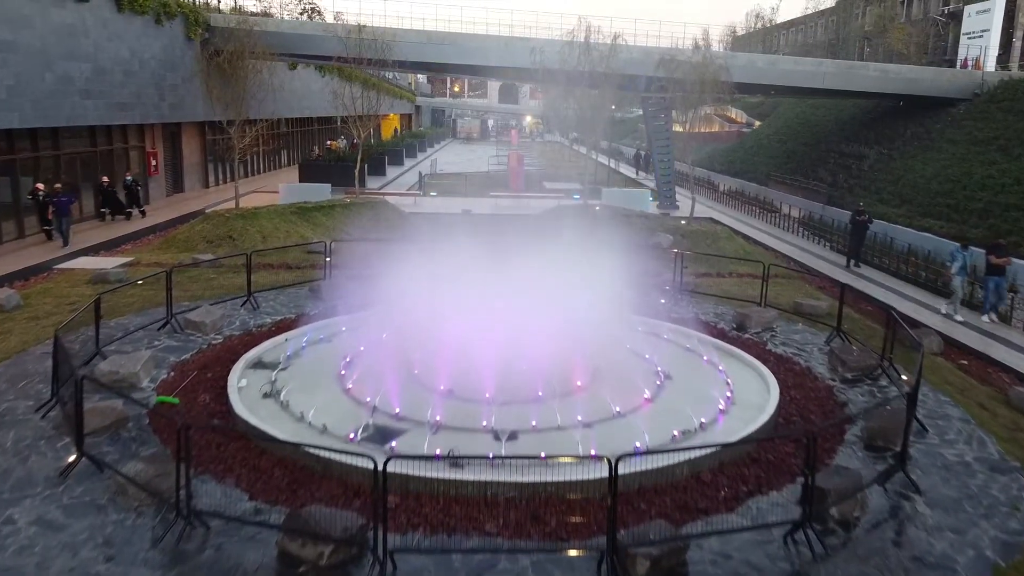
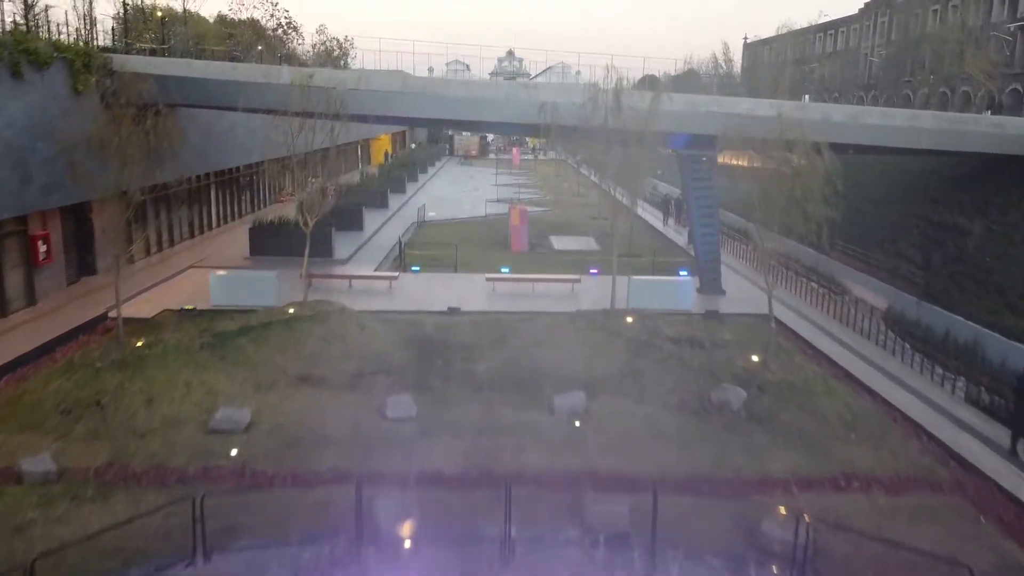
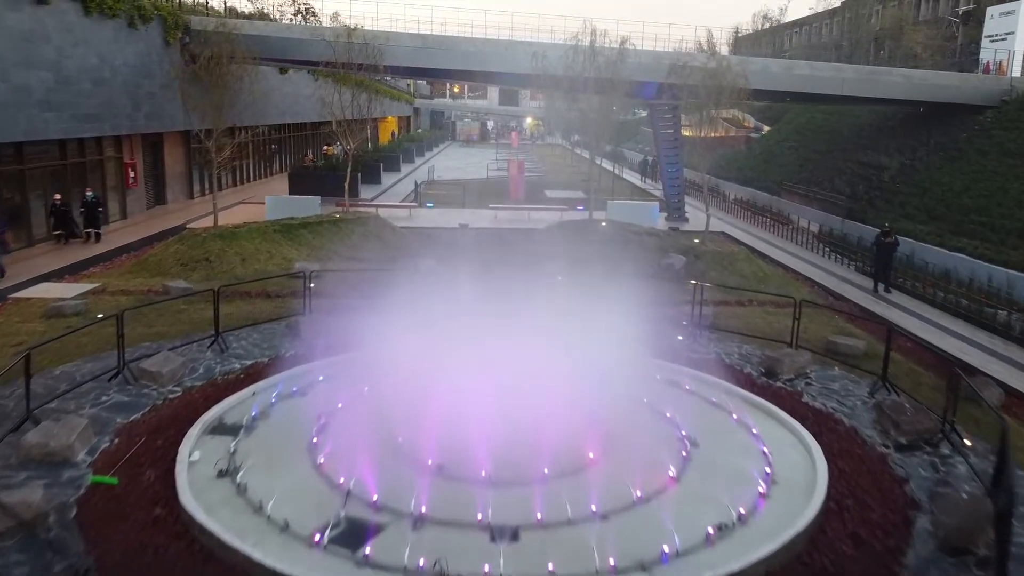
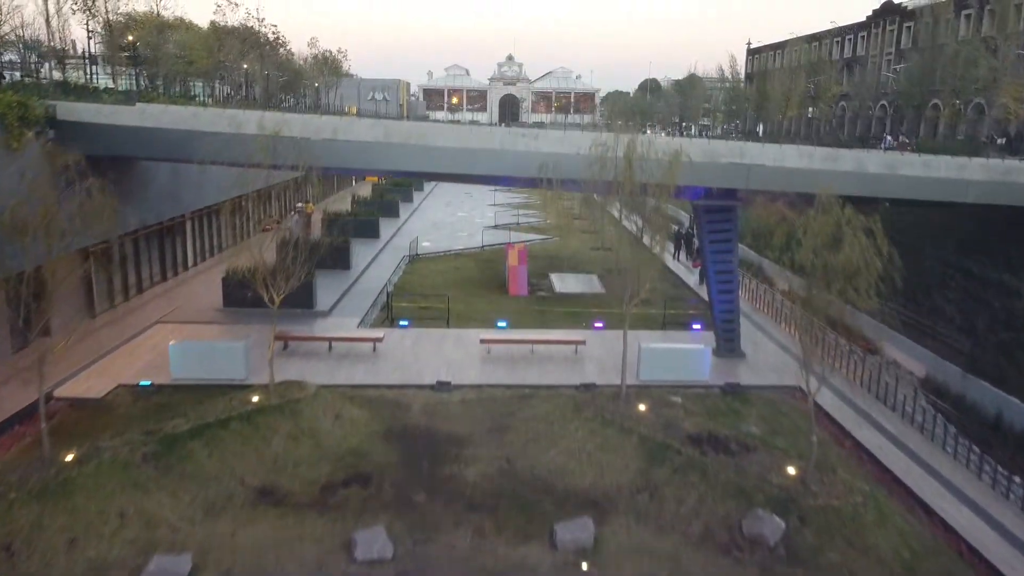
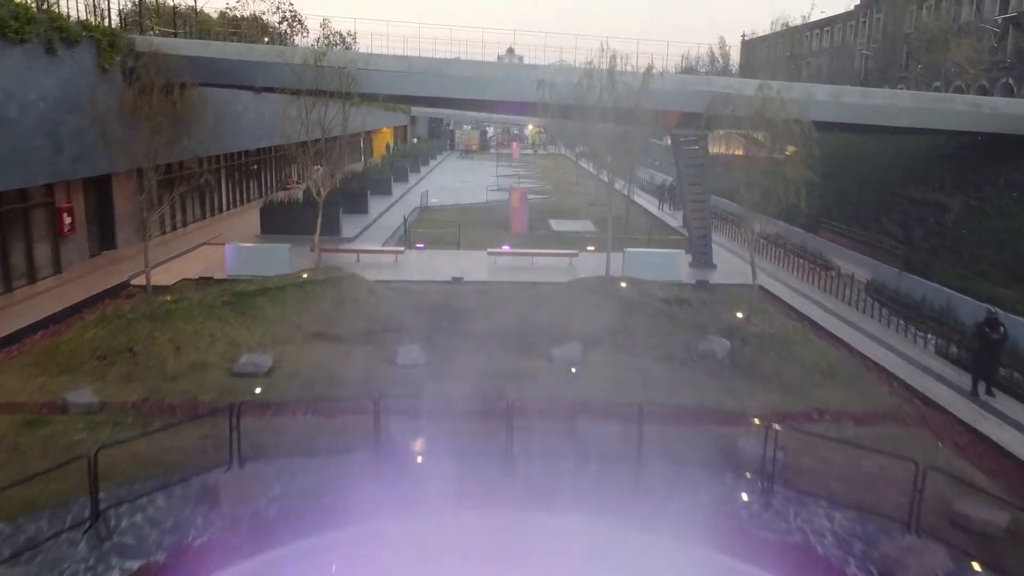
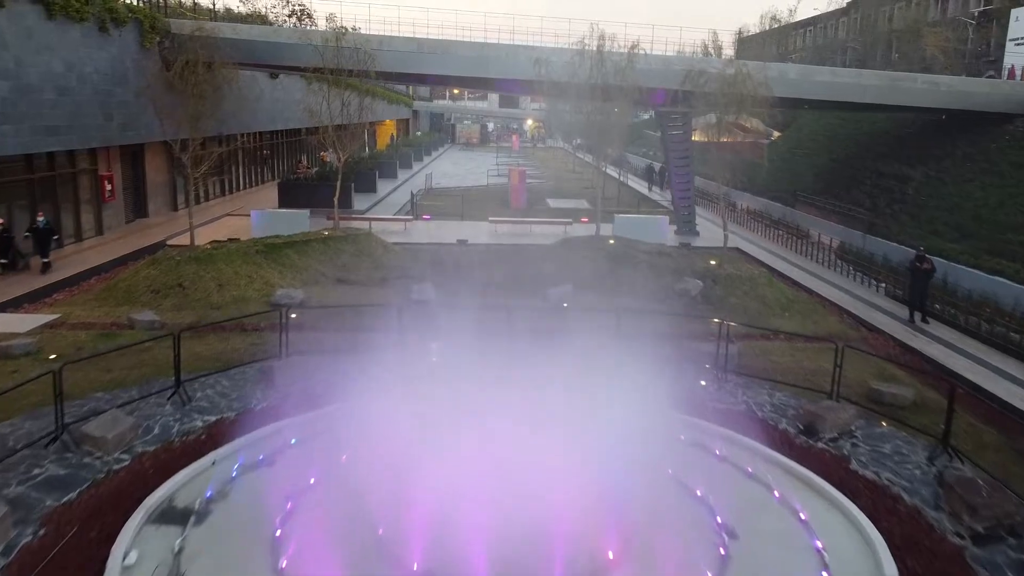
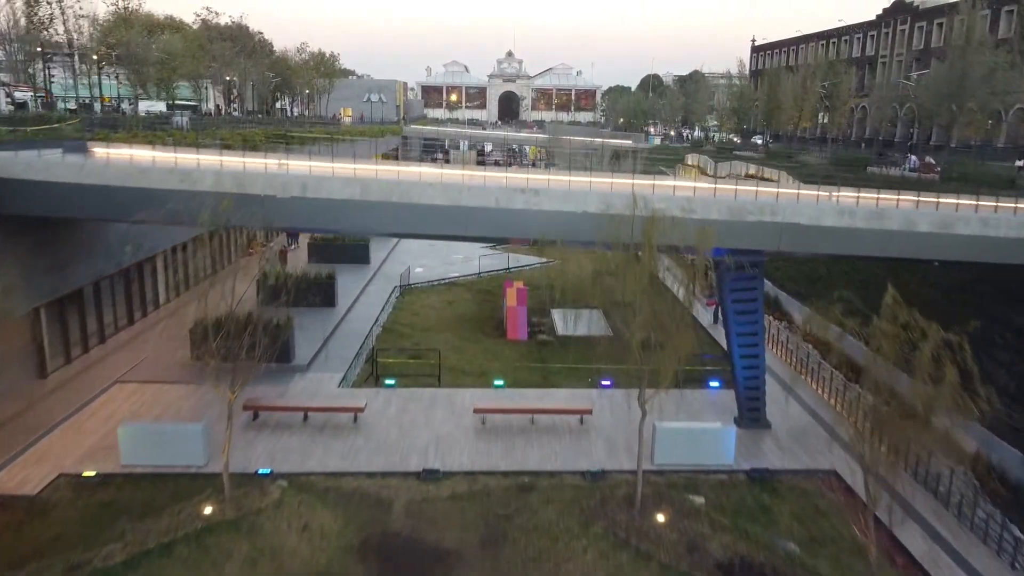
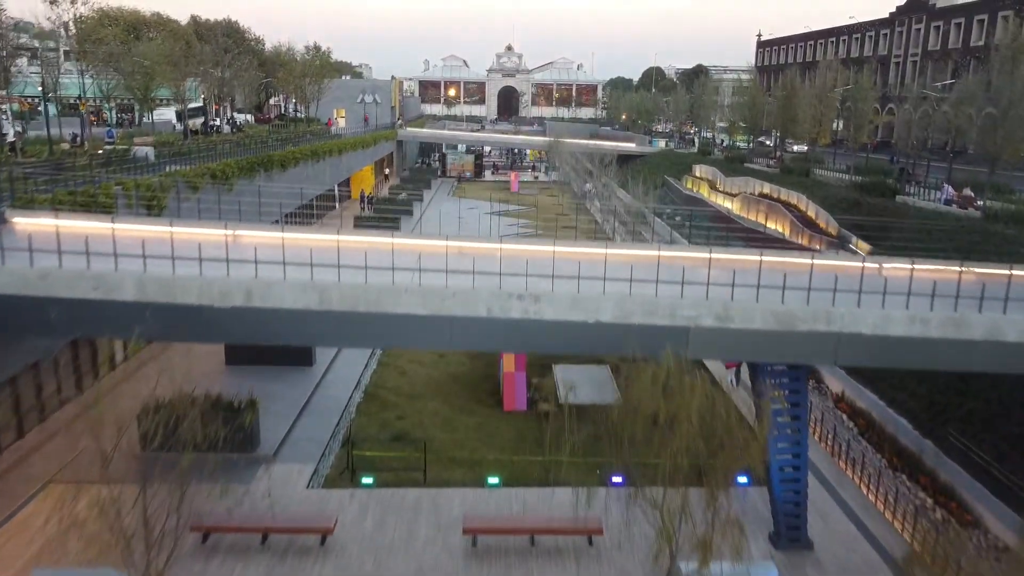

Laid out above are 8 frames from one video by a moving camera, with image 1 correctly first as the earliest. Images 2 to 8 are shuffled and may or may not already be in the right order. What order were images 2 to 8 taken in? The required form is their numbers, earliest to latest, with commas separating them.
3, 6, 5, 2, 4, 7, 8
